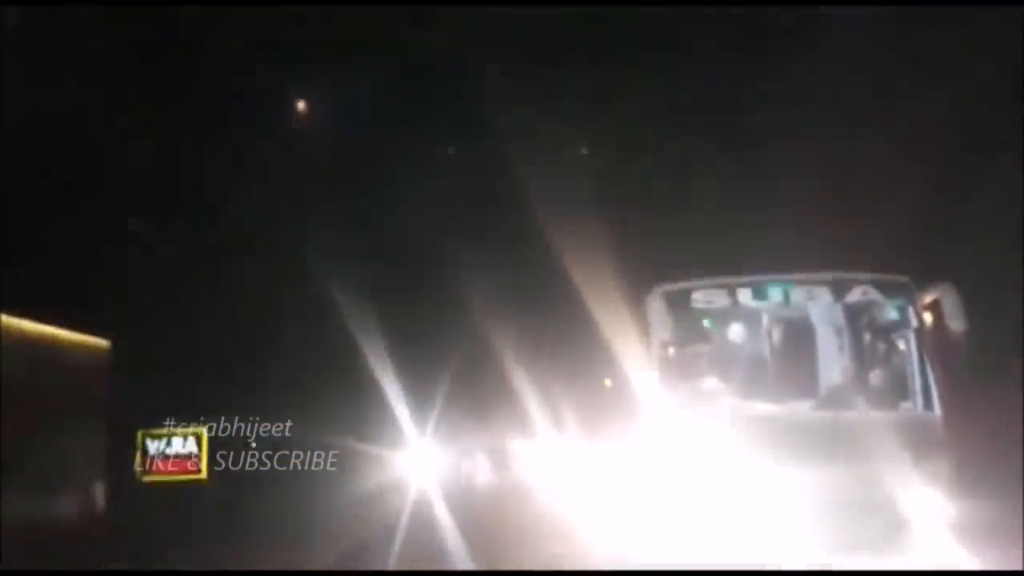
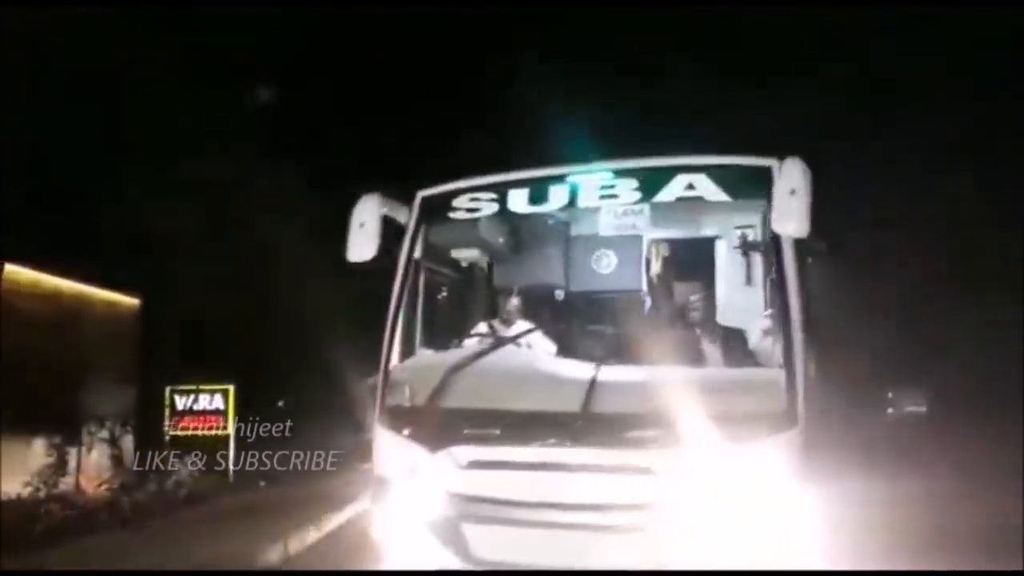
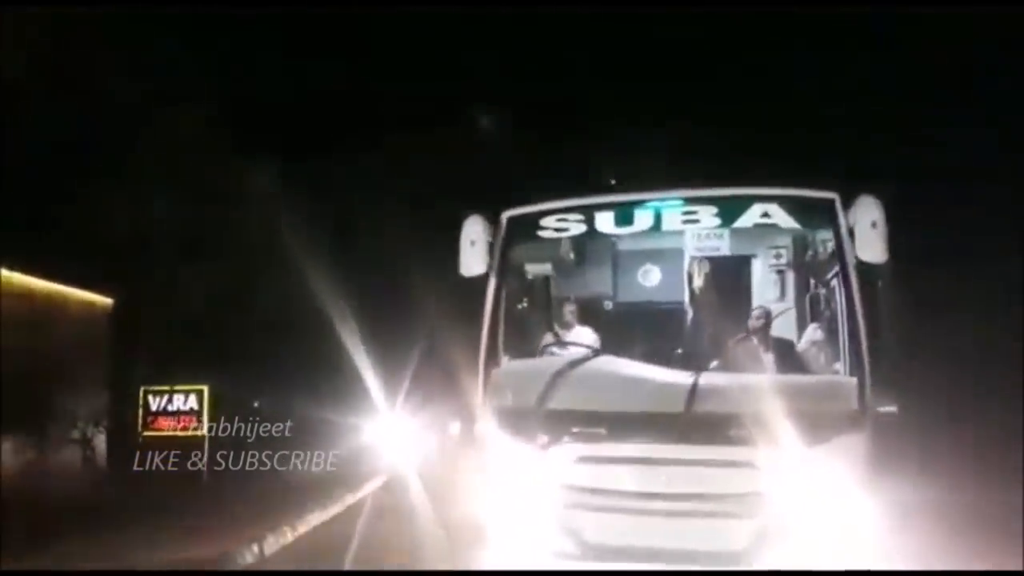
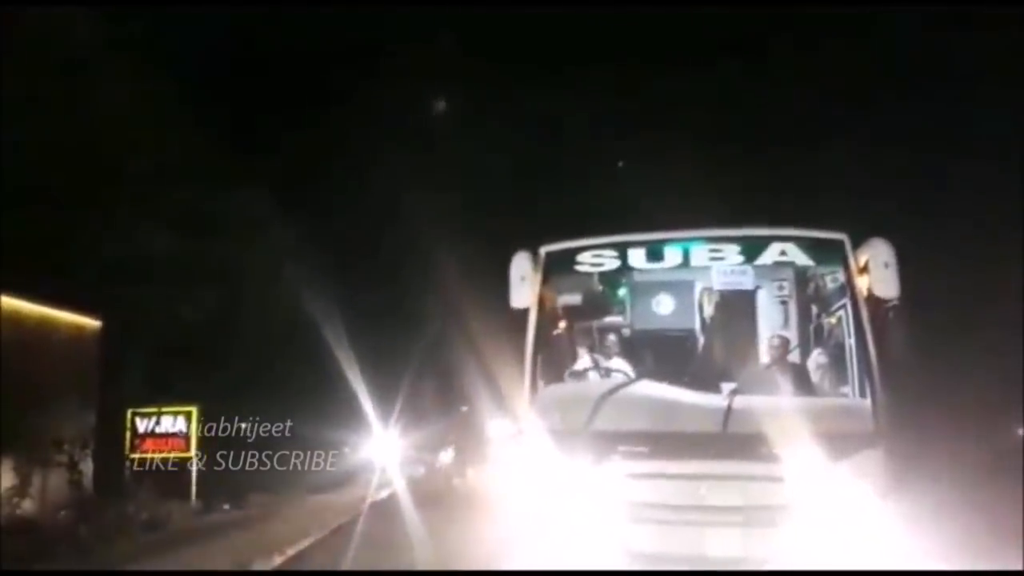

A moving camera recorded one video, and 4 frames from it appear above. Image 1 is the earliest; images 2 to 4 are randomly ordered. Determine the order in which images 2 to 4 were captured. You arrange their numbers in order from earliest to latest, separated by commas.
4, 3, 2
